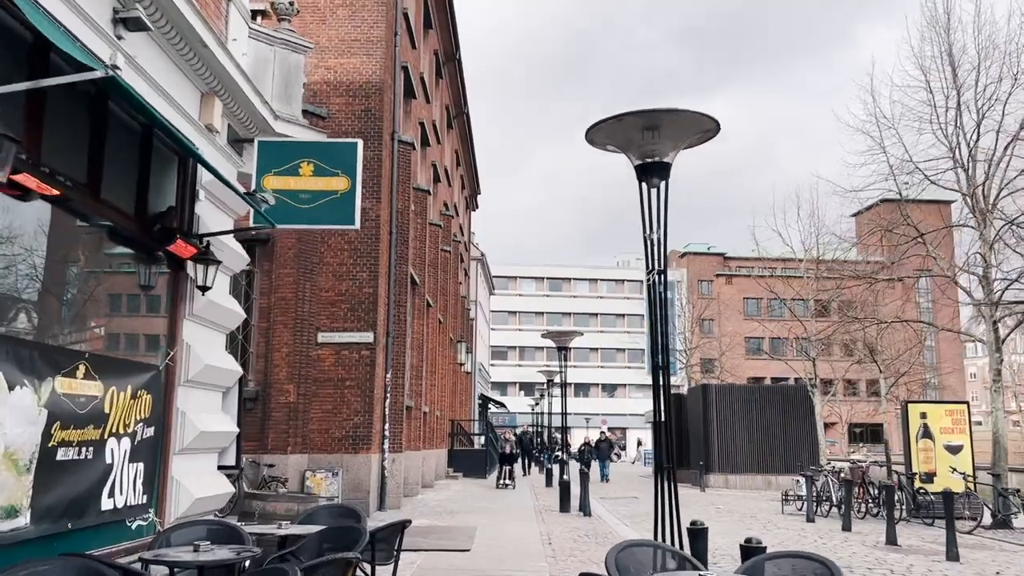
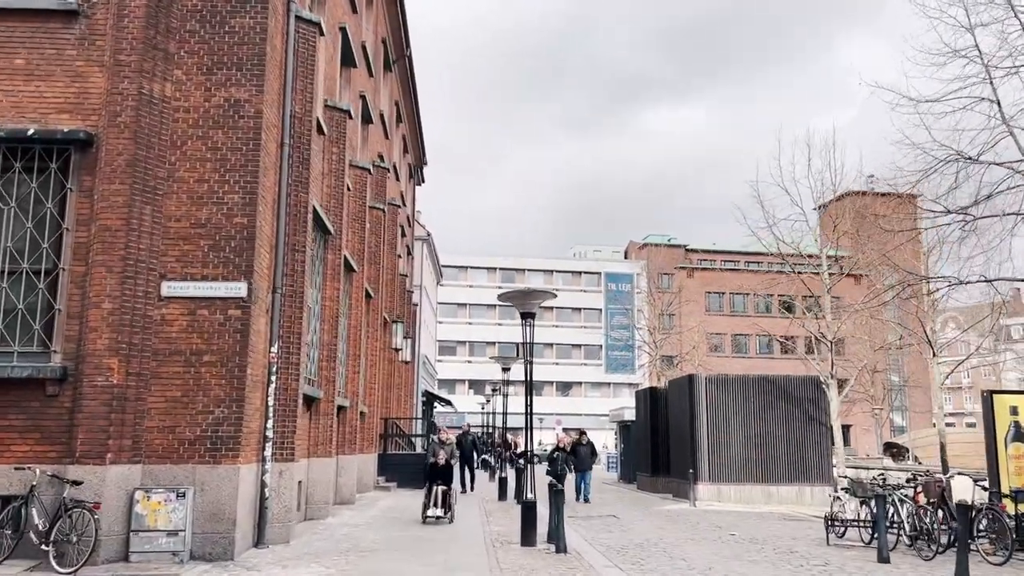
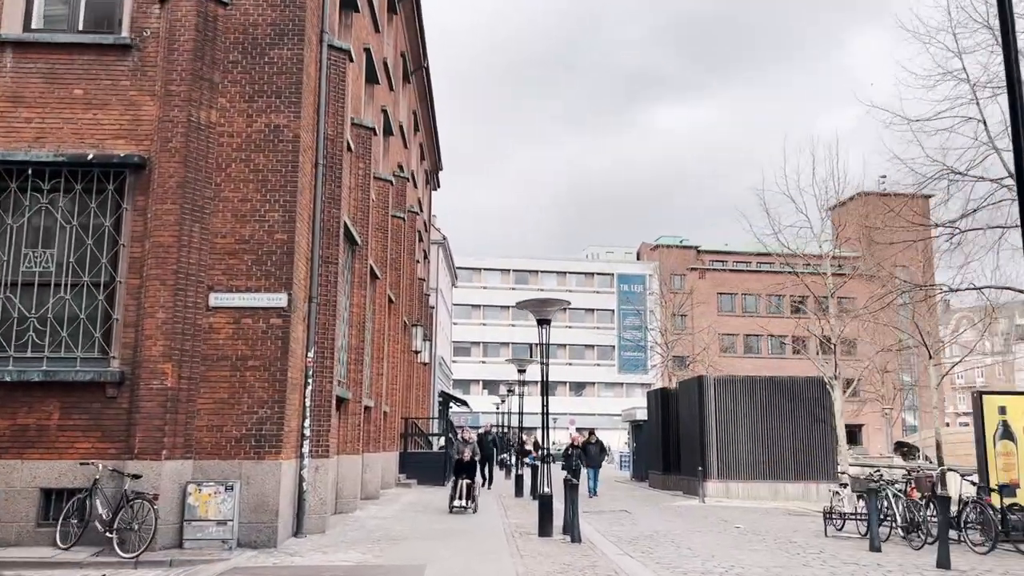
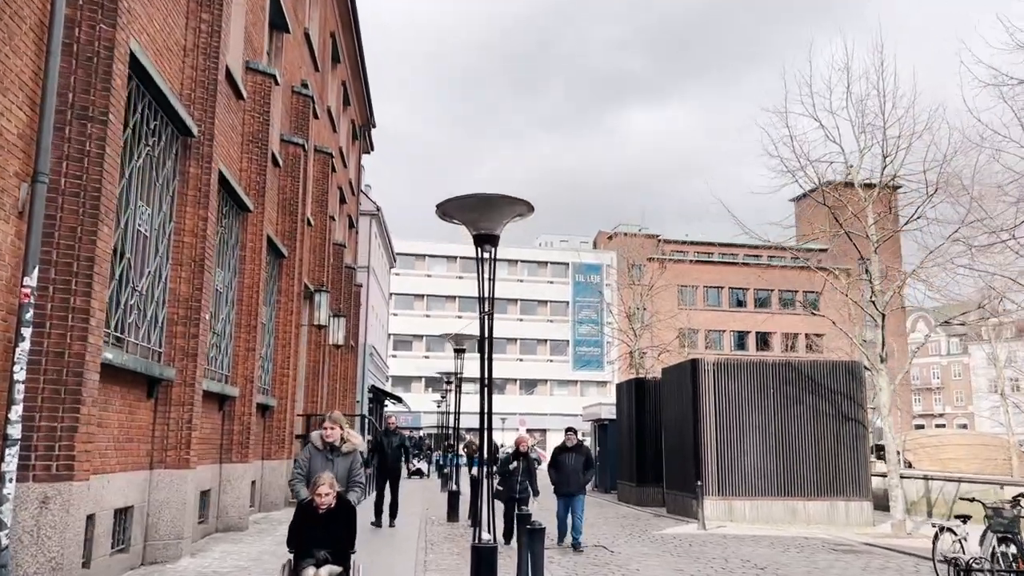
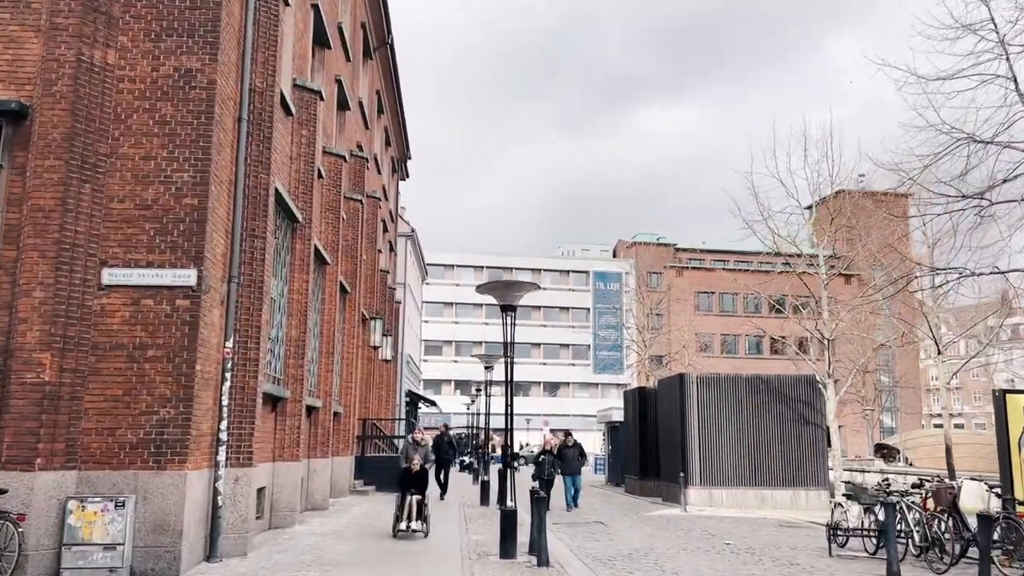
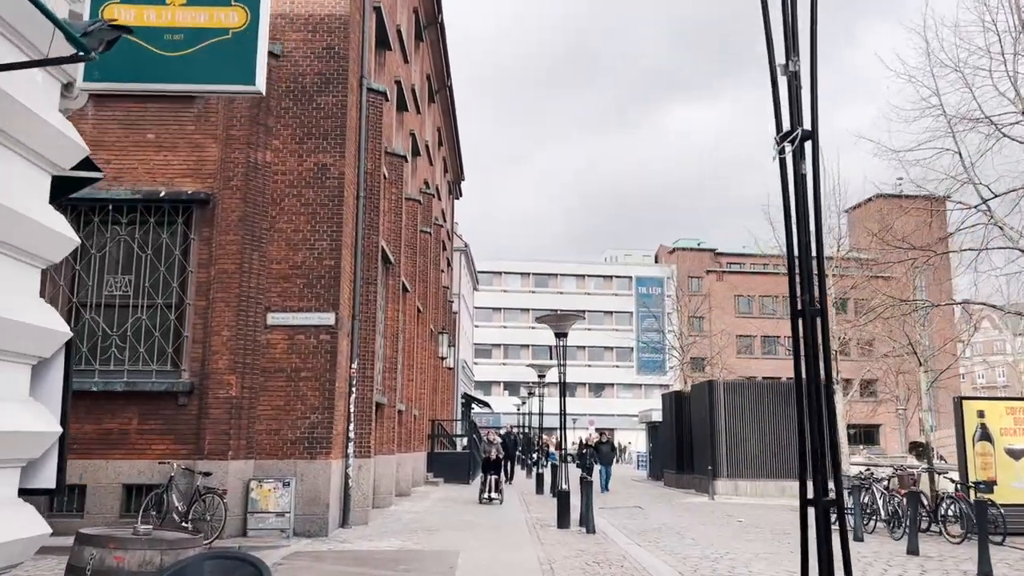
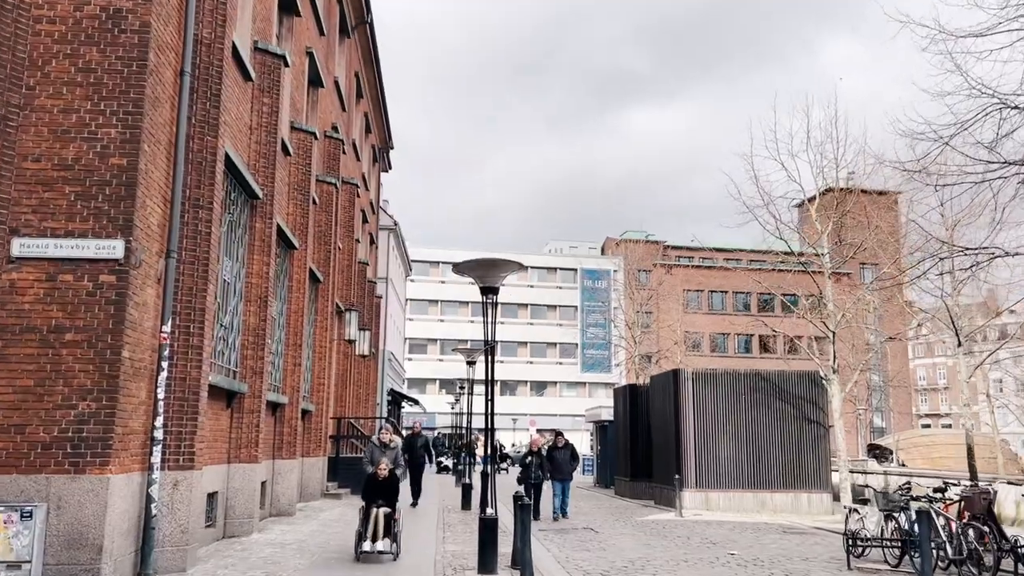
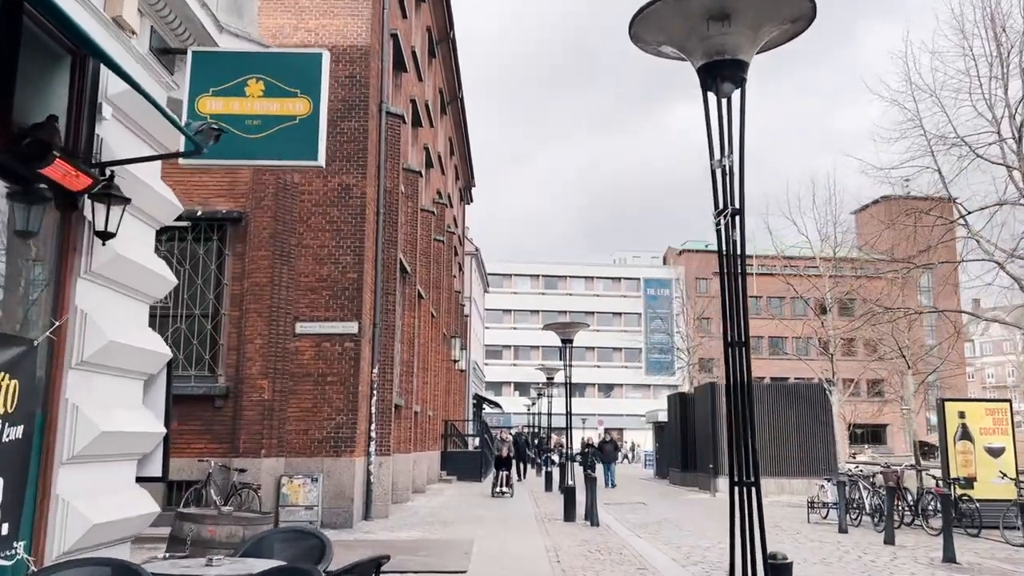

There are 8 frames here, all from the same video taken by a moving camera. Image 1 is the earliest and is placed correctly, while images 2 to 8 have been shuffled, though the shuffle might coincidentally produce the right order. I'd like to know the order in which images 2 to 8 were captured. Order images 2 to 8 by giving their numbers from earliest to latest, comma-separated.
8, 6, 3, 2, 5, 7, 4
